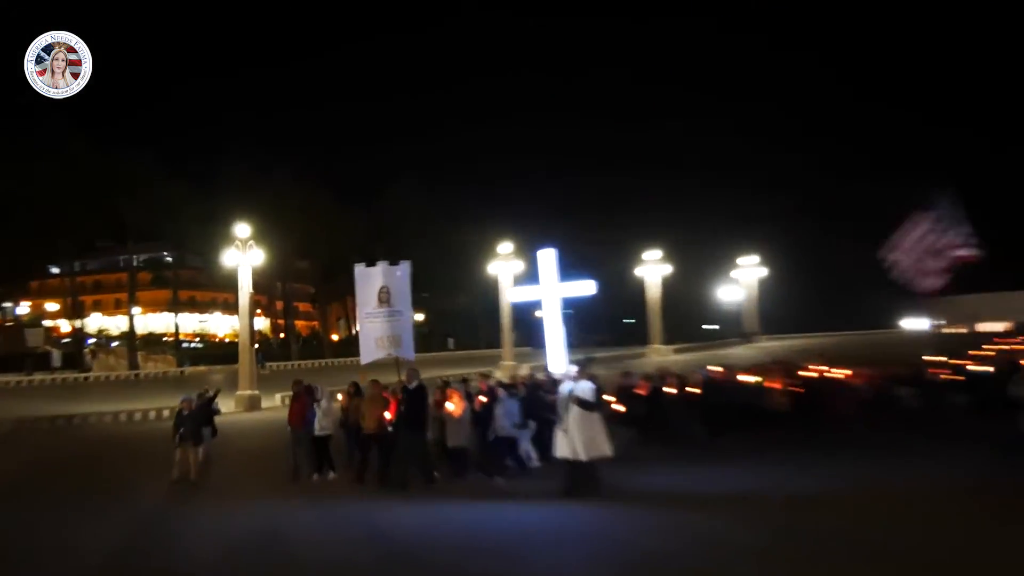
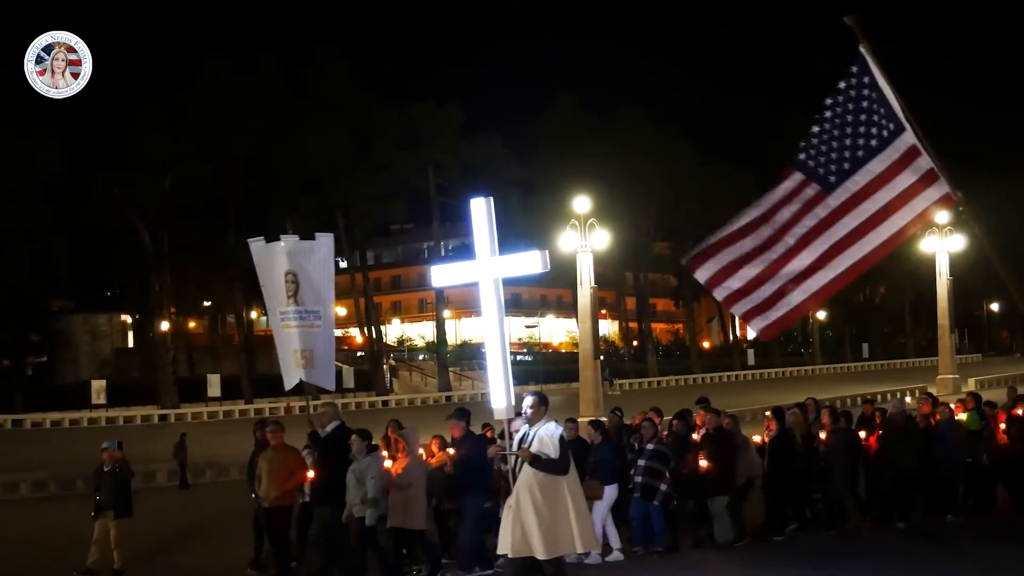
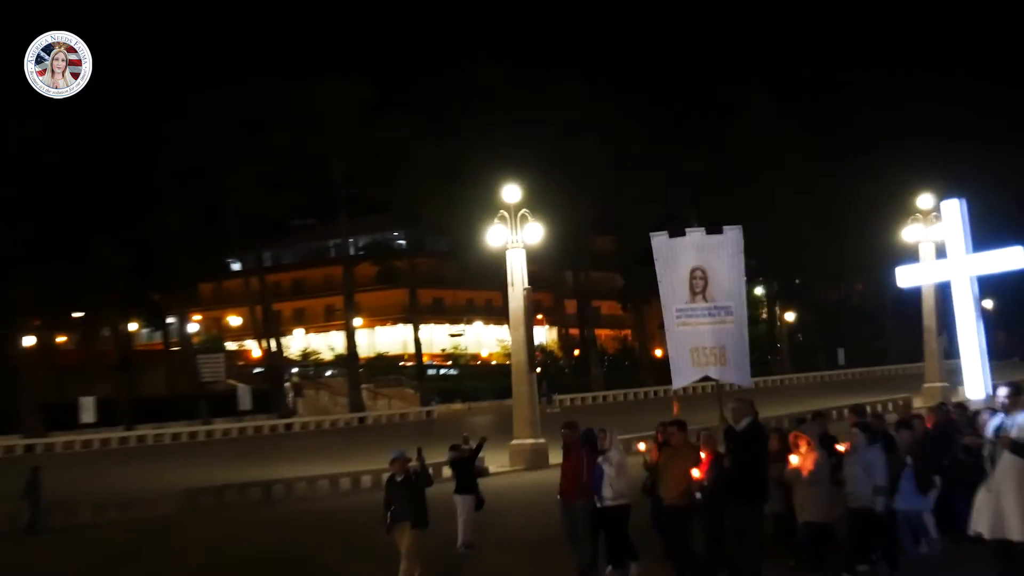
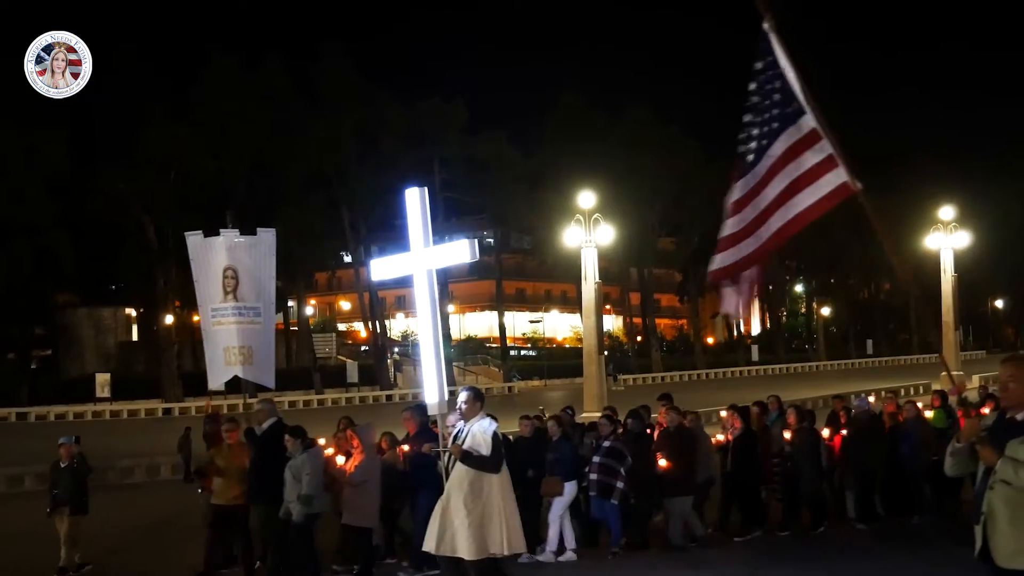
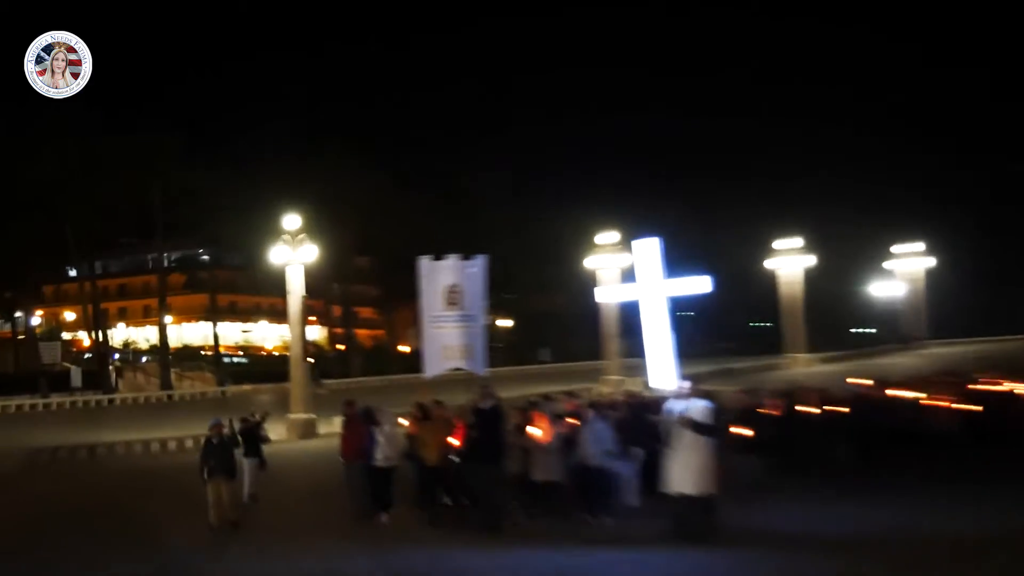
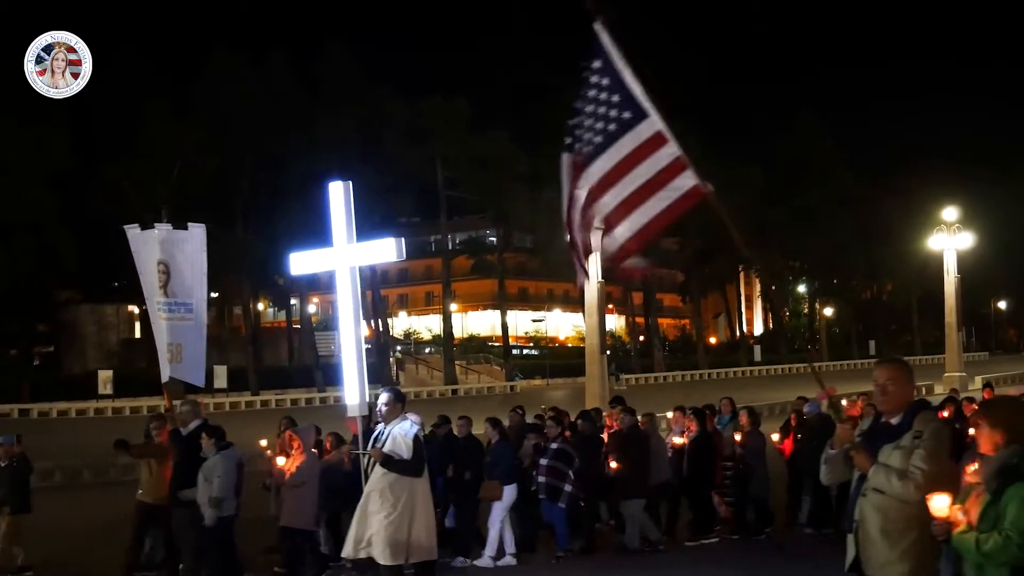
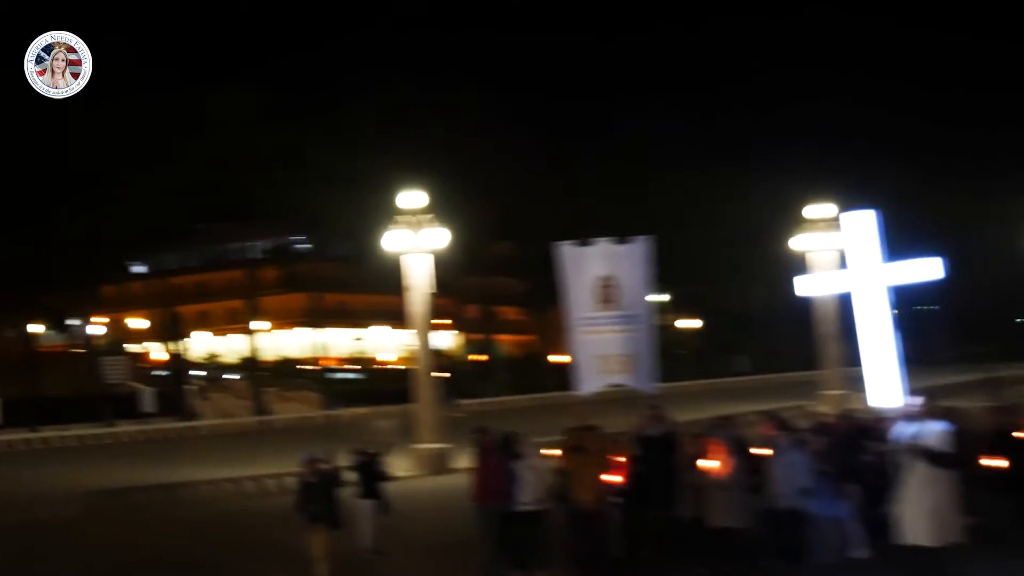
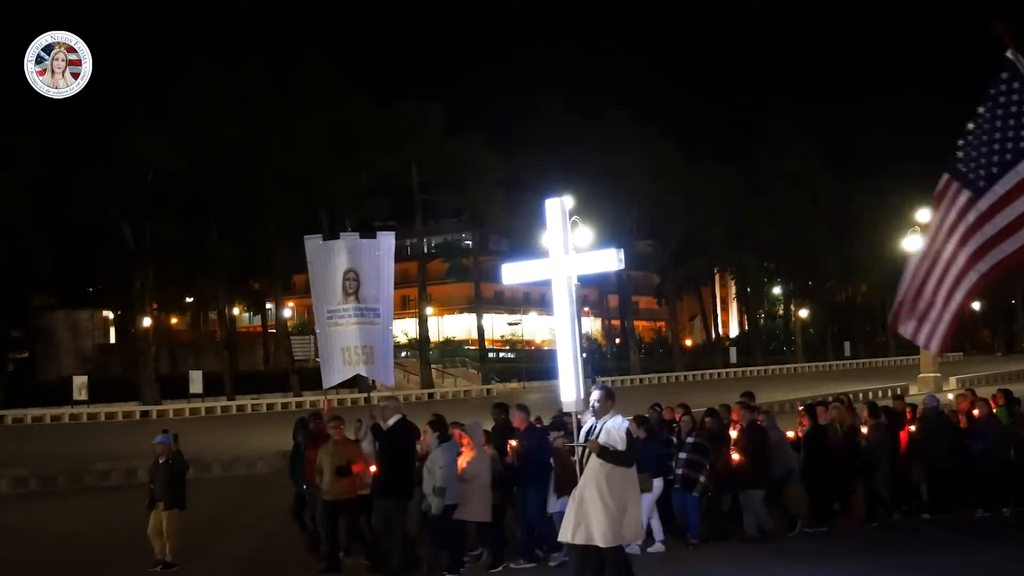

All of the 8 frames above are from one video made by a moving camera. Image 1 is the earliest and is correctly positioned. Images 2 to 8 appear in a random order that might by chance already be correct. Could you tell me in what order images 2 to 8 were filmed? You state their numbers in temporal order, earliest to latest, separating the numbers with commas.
5, 7, 3, 8, 2, 4, 6
